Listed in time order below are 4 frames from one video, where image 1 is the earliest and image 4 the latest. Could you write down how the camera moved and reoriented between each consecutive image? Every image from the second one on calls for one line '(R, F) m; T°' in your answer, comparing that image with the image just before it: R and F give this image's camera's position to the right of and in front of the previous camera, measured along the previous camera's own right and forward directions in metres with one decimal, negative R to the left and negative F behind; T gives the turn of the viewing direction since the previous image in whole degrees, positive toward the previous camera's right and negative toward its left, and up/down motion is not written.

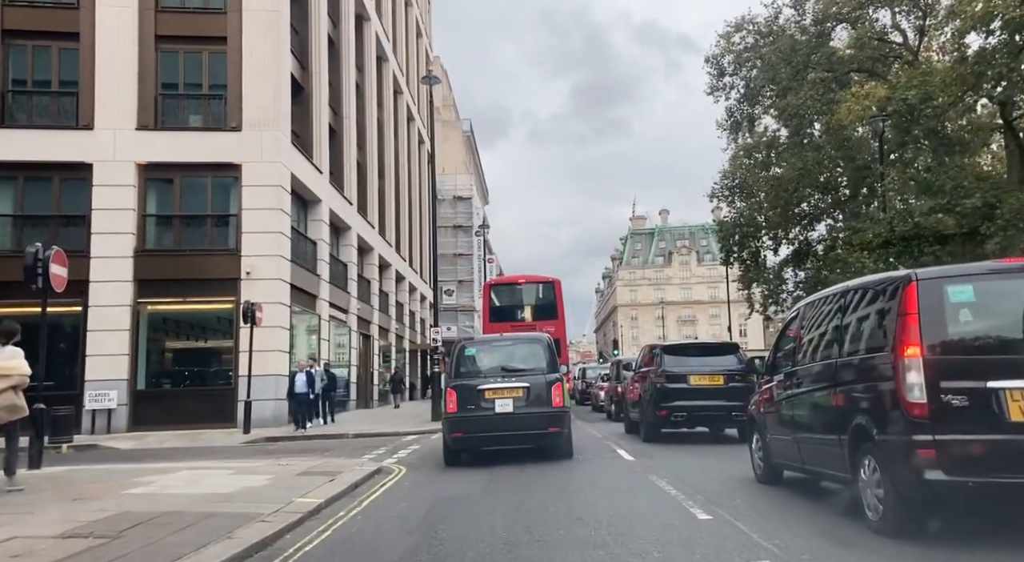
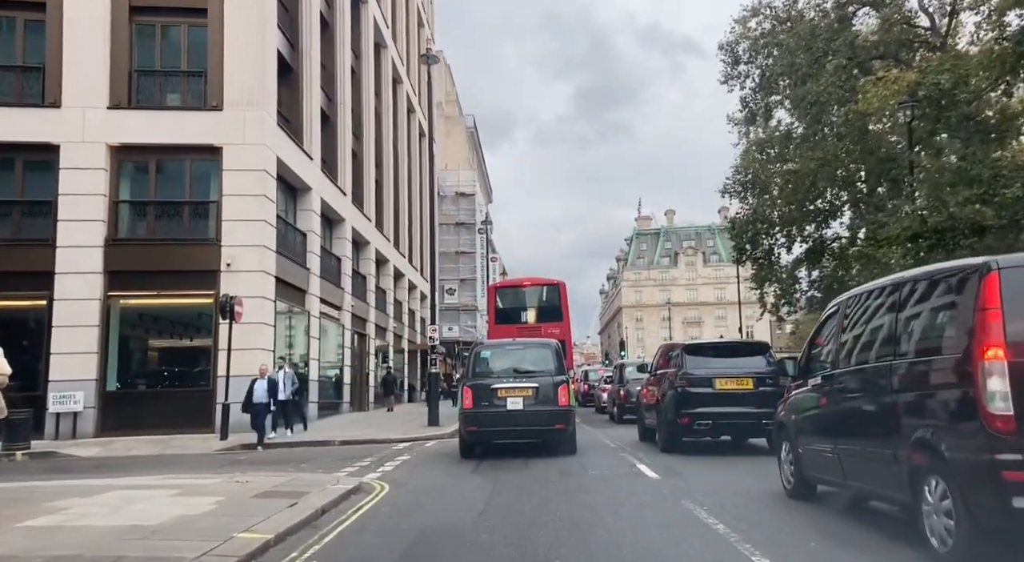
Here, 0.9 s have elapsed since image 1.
(0.0, +1.7) m; 0°
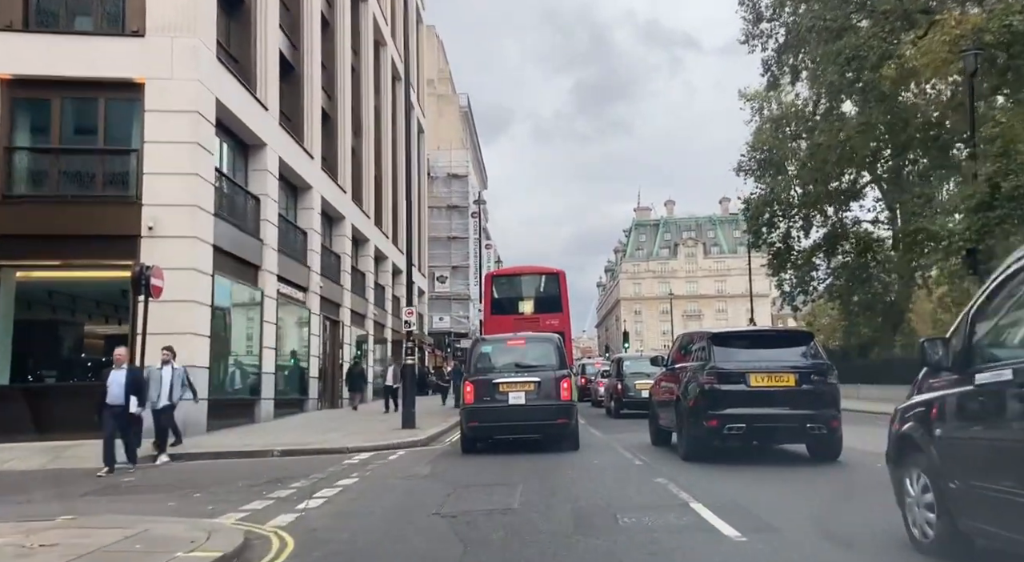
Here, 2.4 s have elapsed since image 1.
(+0.1, +3.7) m; 0°
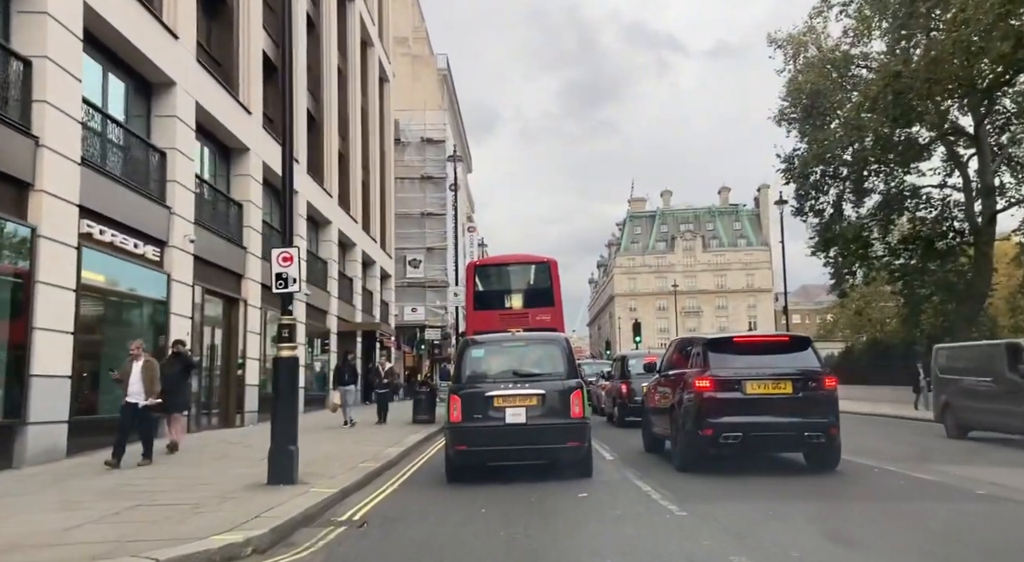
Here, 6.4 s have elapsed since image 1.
(+0.2, +8.5) m; +1°
